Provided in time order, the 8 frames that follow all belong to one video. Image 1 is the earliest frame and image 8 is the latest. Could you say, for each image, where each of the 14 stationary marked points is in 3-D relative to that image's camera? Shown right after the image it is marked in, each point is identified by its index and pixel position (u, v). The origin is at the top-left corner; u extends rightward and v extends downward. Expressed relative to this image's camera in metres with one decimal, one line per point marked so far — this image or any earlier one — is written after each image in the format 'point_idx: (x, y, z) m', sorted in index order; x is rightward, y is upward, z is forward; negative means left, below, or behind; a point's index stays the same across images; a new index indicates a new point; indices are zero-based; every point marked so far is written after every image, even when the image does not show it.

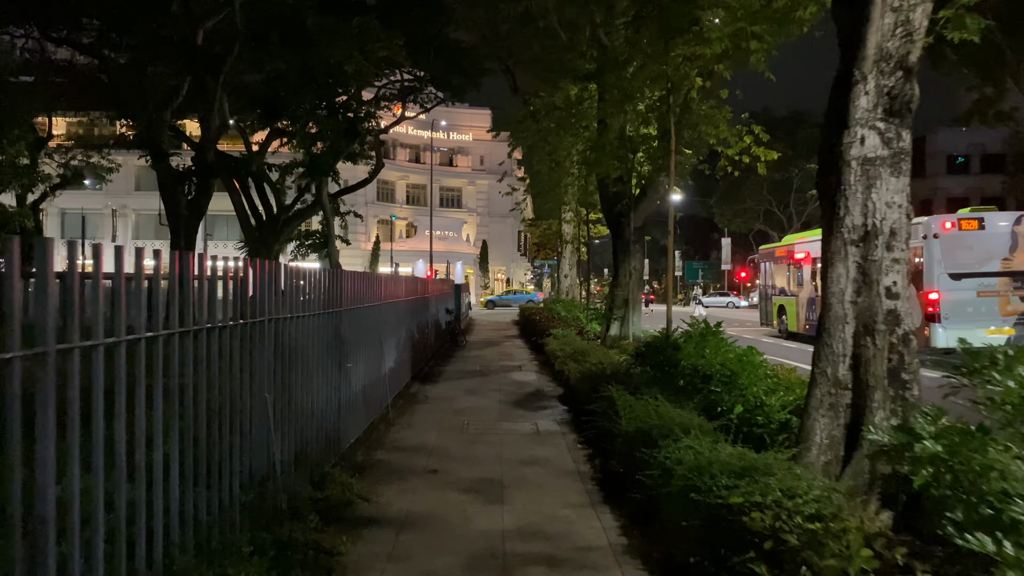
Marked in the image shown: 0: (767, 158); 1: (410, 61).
0: (+4.1, +2.1, +13.3) m
1: (-2.4, +5.2, +20.0) m
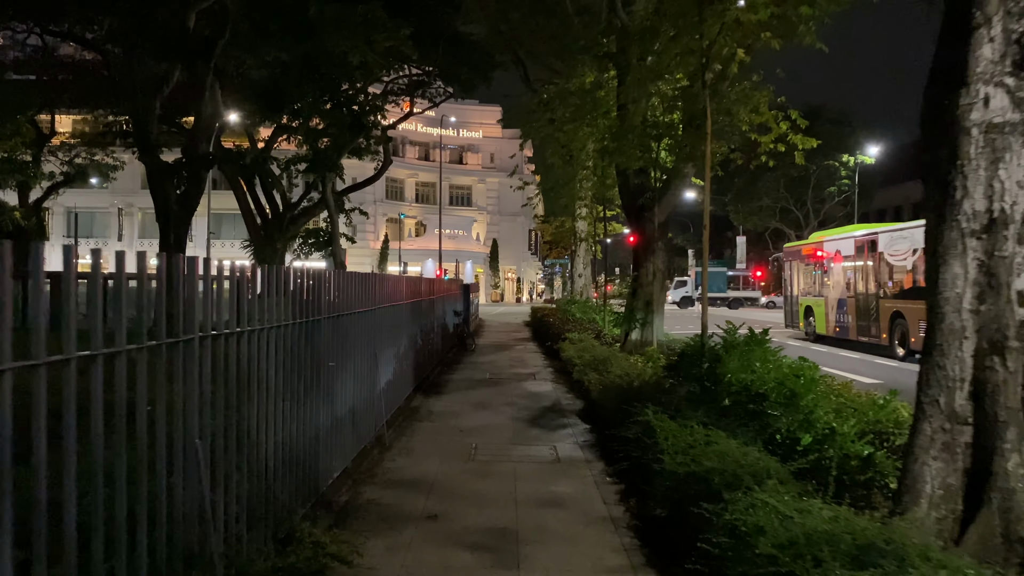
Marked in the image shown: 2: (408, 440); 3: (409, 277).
0: (+4.3, +2.1, +12.1) m
1: (-2.1, +5.2, +18.9) m
2: (-0.9, -1.4, +7.5) m
3: (-1.3, +0.2, +10.8) m
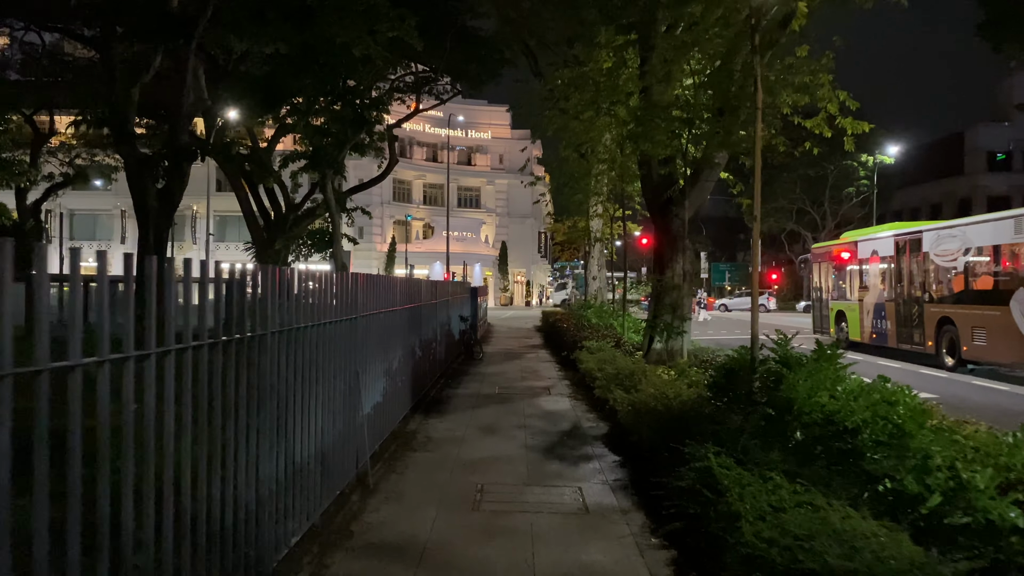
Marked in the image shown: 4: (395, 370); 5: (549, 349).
0: (+4.4, +2.0, +10.7) m
1: (-1.9, +5.2, +17.6) m
2: (-0.8, -1.4, +6.1) m
3: (-1.1, +0.1, +9.4) m
4: (-1.1, -0.8, +9.1) m
5: (+0.8, -1.4, +18.3) m
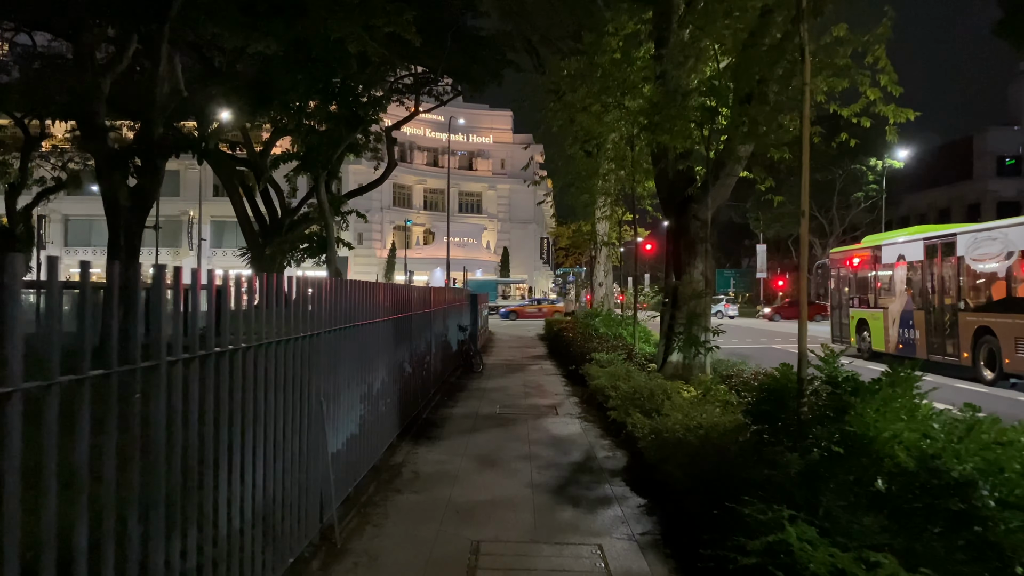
0: (+4.5, +1.9, +9.6) m
1: (-1.8, +5.0, +16.5) m
2: (-0.8, -1.4, +5.0) m
3: (-1.1, 0.0, +8.3) m
4: (-1.1, -0.8, +8.0) m
5: (+0.9, -1.5, +17.2) m
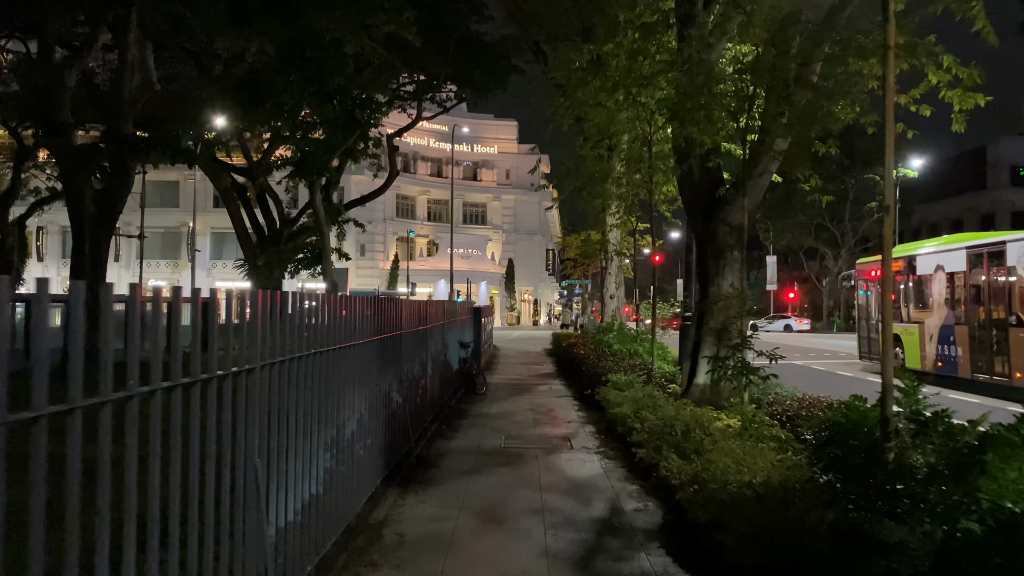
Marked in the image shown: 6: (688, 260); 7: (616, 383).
0: (+4.5, +1.8, +8.3) m
1: (-1.7, +4.8, +15.3) m
2: (-0.8, -1.5, +3.7) m
3: (-1.0, -0.1, +7.0) m
4: (-1.0, -1.0, +6.7) m
5: (+1.0, -1.8, +15.9) m
6: (+3.1, +0.5, +14.7) m
7: (+1.3, -1.2, +10.5) m
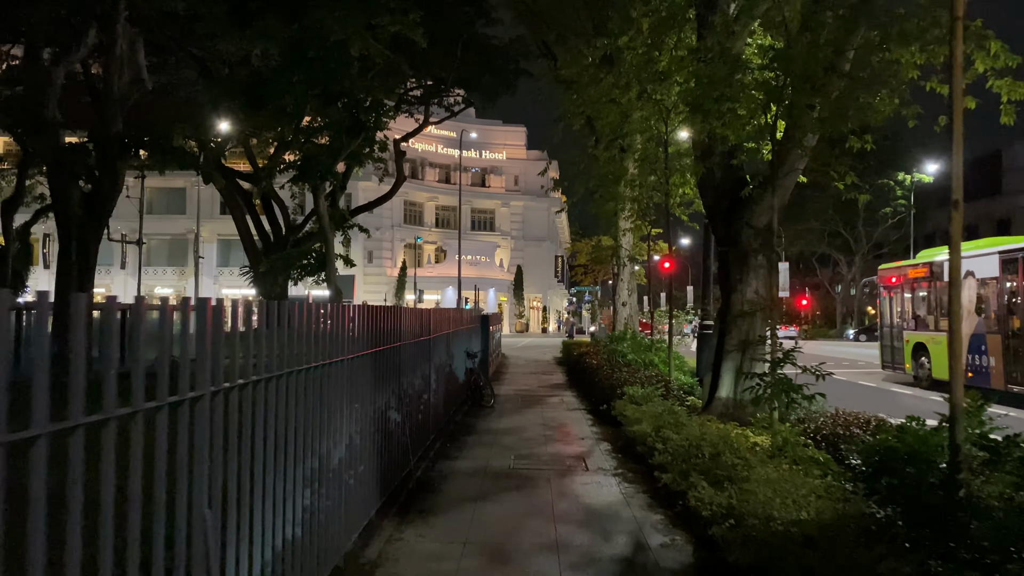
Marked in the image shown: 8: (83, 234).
0: (+4.6, +1.7, +7.6) m
1: (-1.5, +4.7, +14.7) m
2: (-0.7, -1.5, +3.0) m
3: (-0.9, -0.1, +6.4) m
4: (-0.9, -1.0, +6.0) m
5: (+1.2, -1.9, +15.2) m
6: (+3.3, +0.4, +14.1) m
7: (+1.4, -1.3, +9.8) m
8: (-5.9, +0.8, +11.4) m
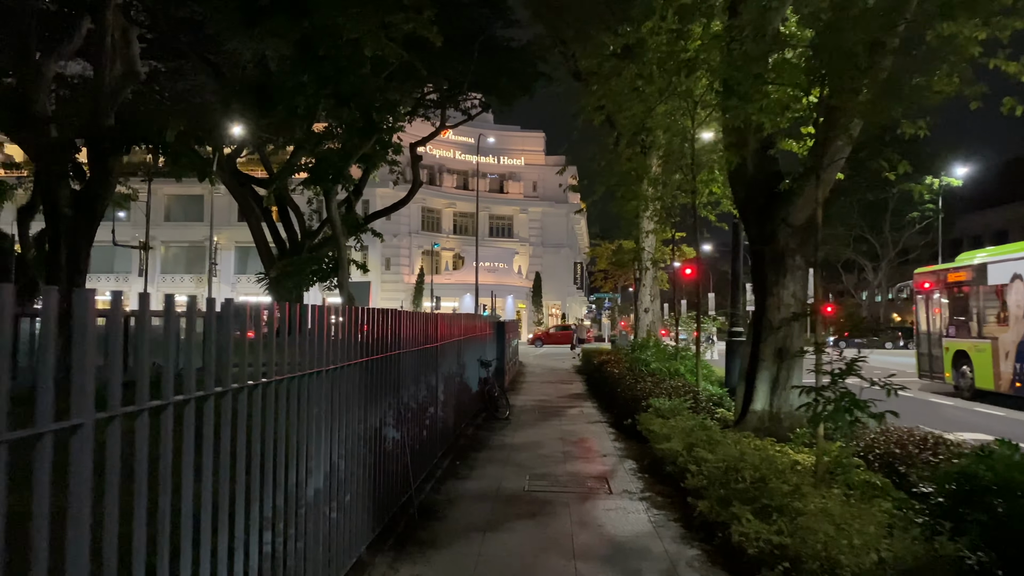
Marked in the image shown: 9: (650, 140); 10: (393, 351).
0: (+4.7, +1.7, +6.8) m
1: (-1.3, +4.6, +14.0) m
2: (-0.7, -1.5, +2.3) m
3: (-0.8, -0.1, +5.7) m
4: (-0.8, -1.0, +5.3) m
5: (+1.4, -2.0, +14.4) m
6: (+3.5, +0.3, +13.2) m
7: (+1.6, -1.3, +9.1) m
8: (-5.7, +0.7, +10.8) m
9: (+2.1, +2.3, +12.8) m
10: (-0.8, -0.4, +5.7) m
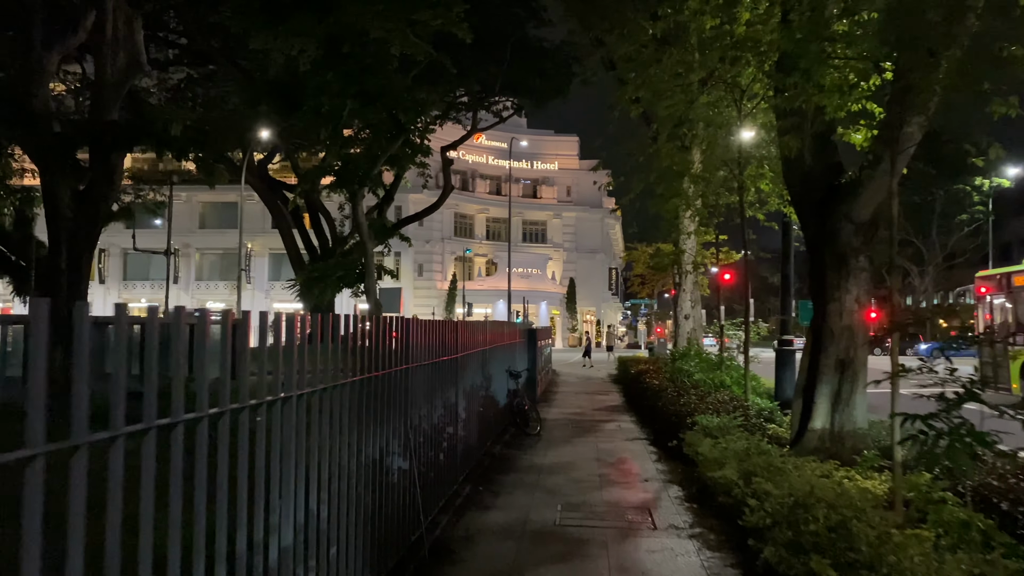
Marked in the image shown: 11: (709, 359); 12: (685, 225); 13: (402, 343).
0: (+4.9, +1.7, +5.7) m
1: (-0.8, +4.5, +13.3) m
2: (-0.7, -1.5, +1.4) m
3: (-0.7, -0.2, +4.9) m
4: (-0.7, -1.0, +4.5) m
5: (+2.0, -2.1, +13.5) m
6: (+4.0, +0.2, +12.2) m
7: (+1.9, -1.3, +8.1) m
8: (-5.3, +0.6, +10.2) m
9: (+2.6, +2.2, +11.9) m
10: (-0.7, -0.5, +4.9) m
11: (+3.2, -1.2, +13.6) m
12: (+3.3, +1.2, +15.7) m
13: (-0.7, -0.3, +5.0) m
